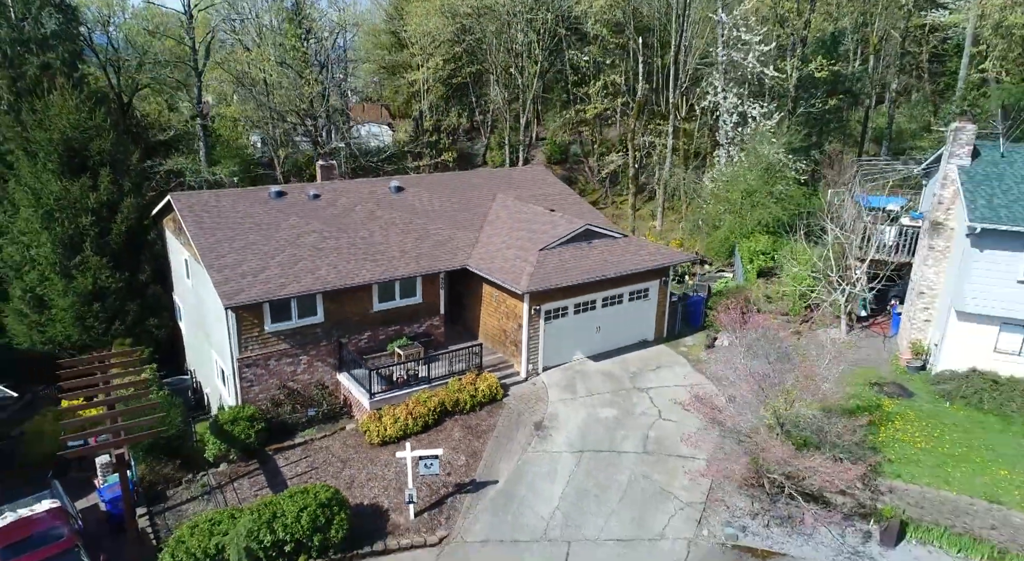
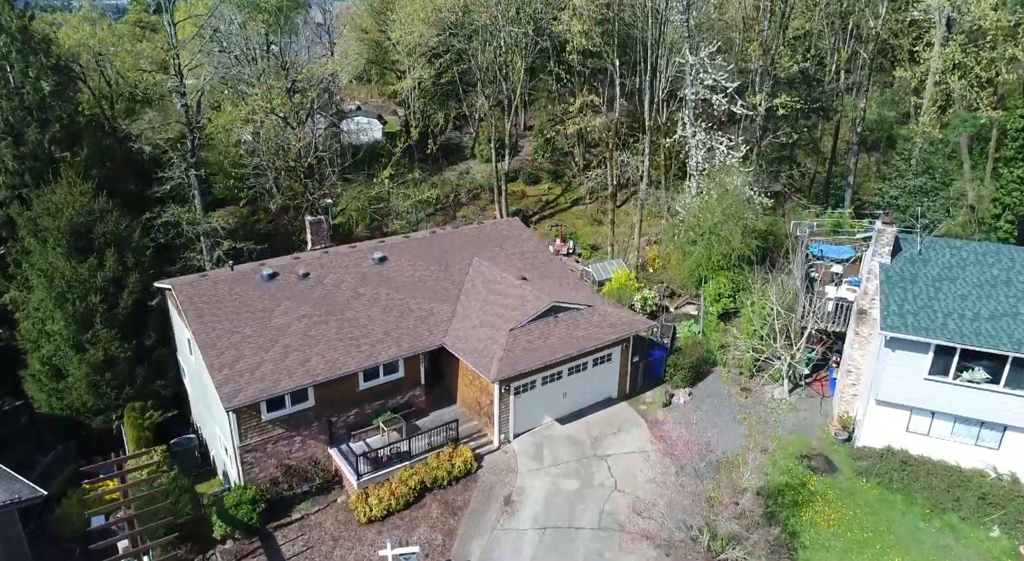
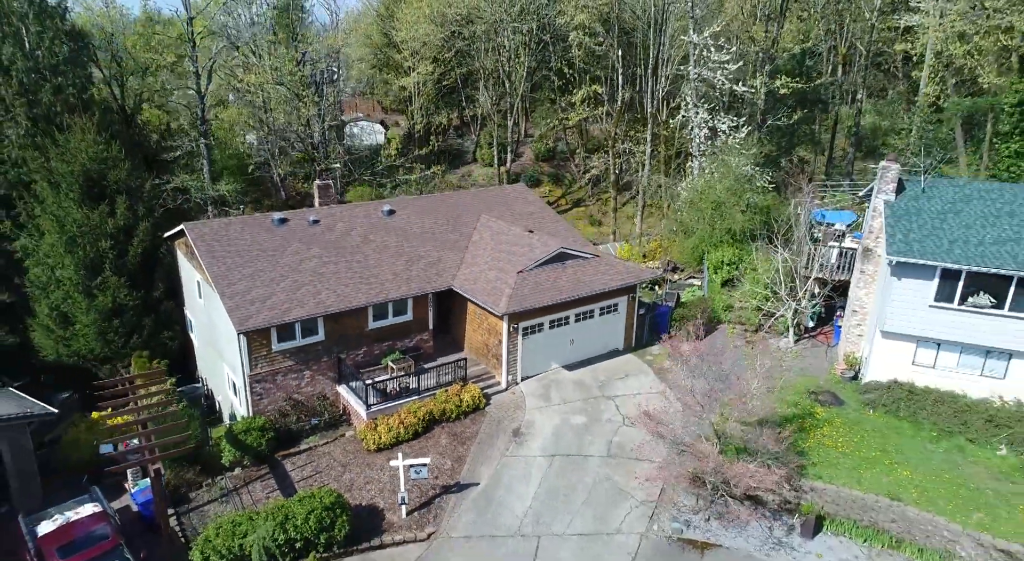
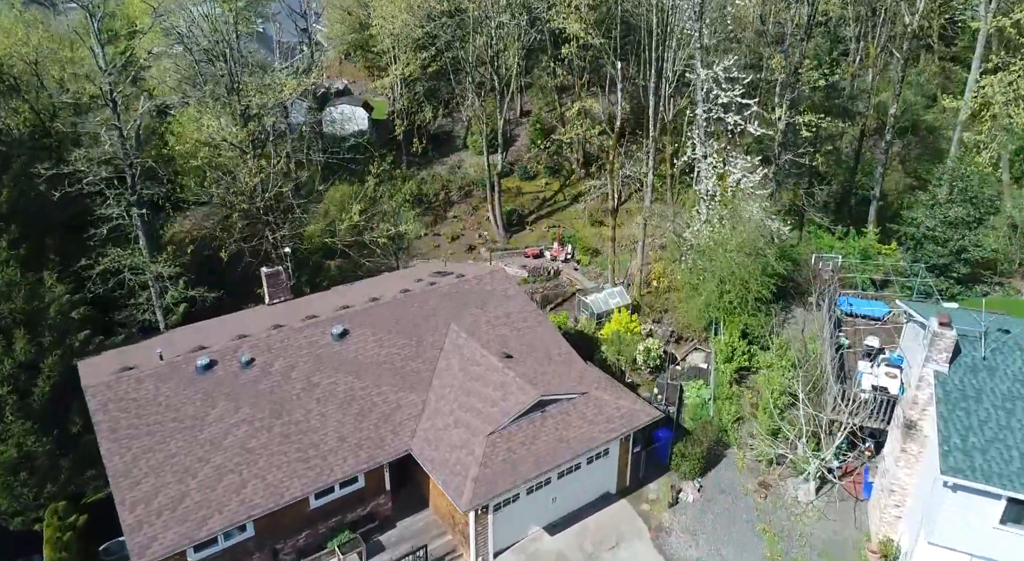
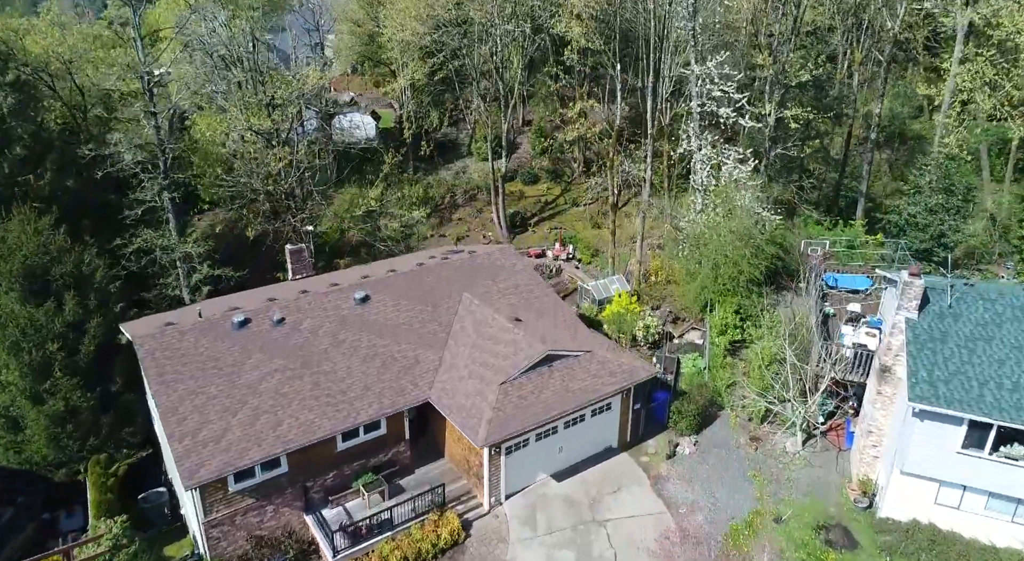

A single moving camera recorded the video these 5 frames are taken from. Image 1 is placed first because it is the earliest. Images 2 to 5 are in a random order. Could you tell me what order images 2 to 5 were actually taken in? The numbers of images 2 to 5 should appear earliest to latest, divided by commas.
3, 2, 5, 4
